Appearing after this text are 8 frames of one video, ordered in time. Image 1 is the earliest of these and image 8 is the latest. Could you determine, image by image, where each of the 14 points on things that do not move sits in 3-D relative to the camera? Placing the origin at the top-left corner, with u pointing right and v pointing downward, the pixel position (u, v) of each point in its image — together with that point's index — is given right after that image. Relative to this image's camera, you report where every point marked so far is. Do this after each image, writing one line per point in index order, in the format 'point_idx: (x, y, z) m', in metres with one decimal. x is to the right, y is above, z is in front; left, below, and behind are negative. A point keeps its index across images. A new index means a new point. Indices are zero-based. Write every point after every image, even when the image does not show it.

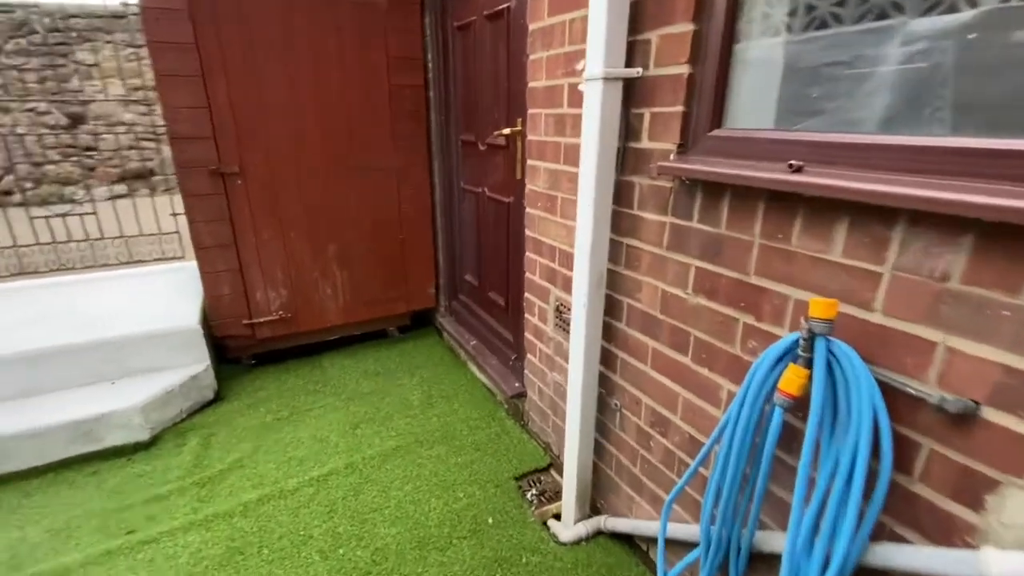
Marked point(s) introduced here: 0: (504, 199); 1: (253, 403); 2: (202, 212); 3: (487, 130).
0: (0.0, +0.3, +1.9) m
1: (-1.1, -0.5, +2.1) m
2: (-1.3, +0.3, +2.0) m
3: (-0.1, +0.6, +1.9) m
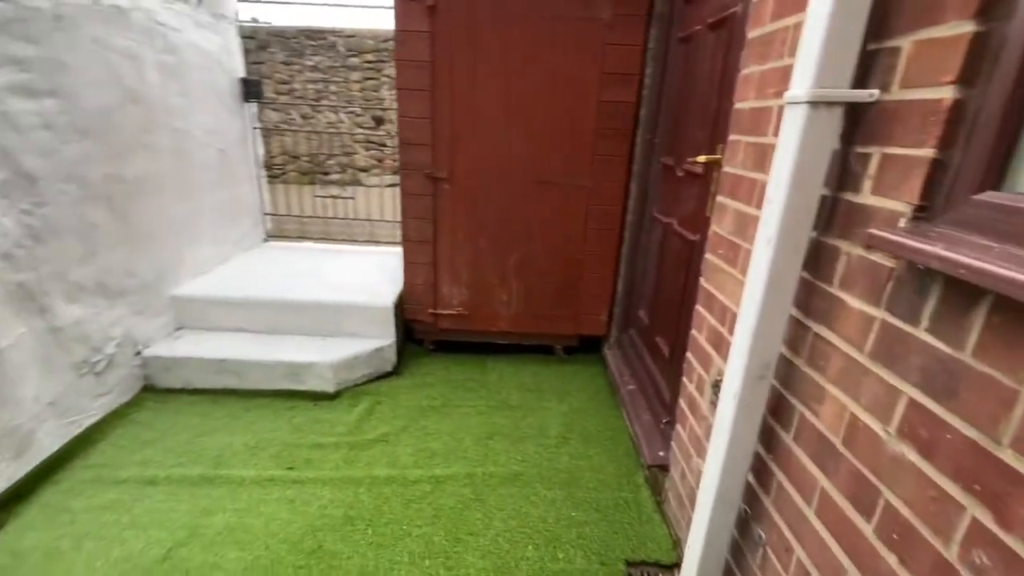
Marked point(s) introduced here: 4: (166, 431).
0: (+0.6, +0.2, +1.6) m
1: (-0.4, -0.5, +2.3) m
2: (-0.5, +0.4, +2.3) m
3: (+0.6, +0.5, +1.7) m
4: (-1.3, -0.6, +1.9) m
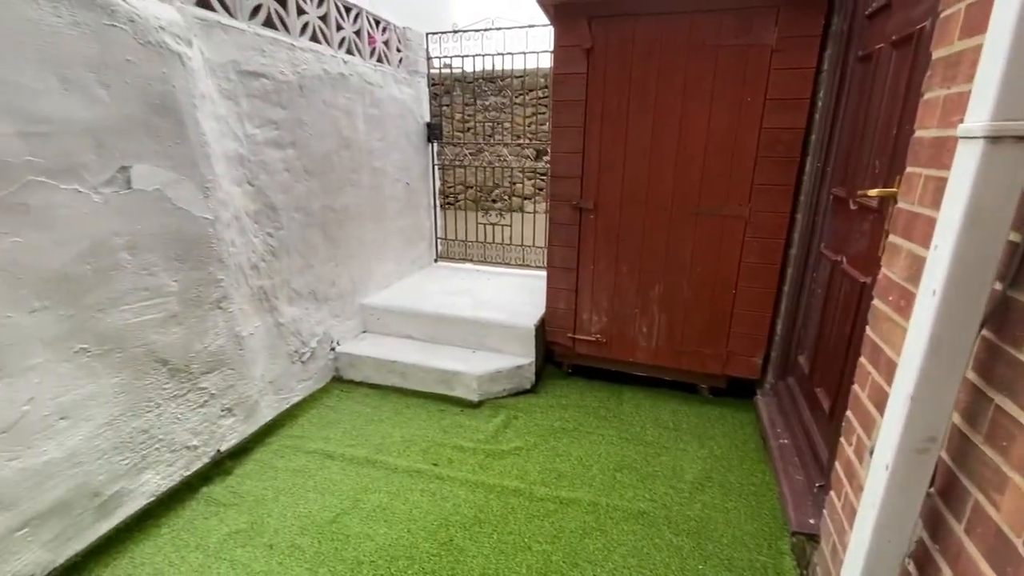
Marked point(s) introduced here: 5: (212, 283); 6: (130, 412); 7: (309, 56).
0: (+1.0, 0.0, +1.4) m
1: (+0.2, -0.6, +2.4) m
2: (+0.2, +0.3, +2.4) m
3: (+1.1, +0.3, +1.5) m
4: (-0.8, -0.6, +2.3) m
5: (-1.1, 0.0, +1.8) m
6: (-1.2, -0.4, +1.5) m
7: (-0.9, +1.1, +2.2) m
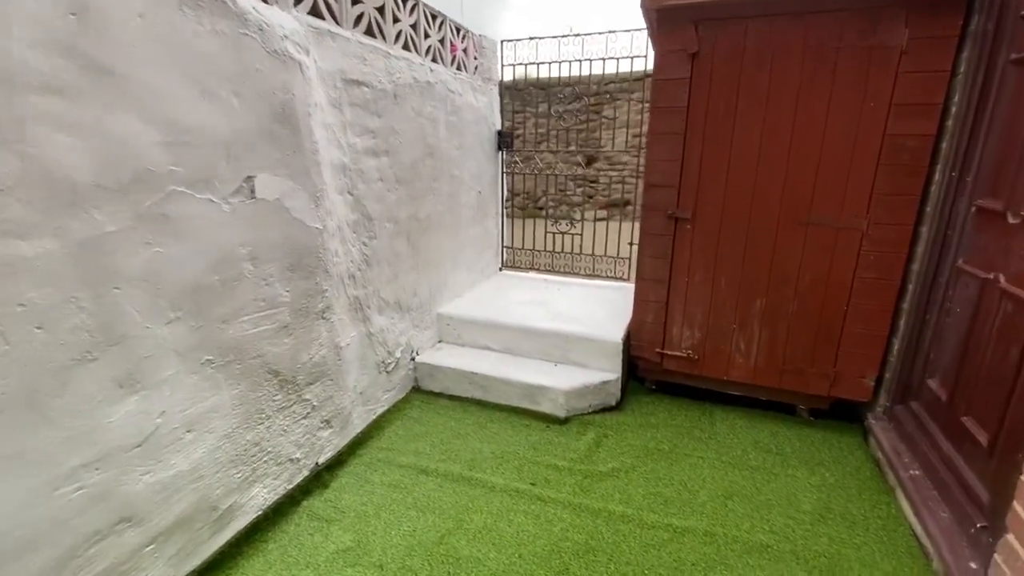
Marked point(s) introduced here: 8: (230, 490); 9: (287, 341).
0: (+1.4, 0.0, +1.3) m
1: (+0.6, -0.6, +2.3) m
2: (+0.7, +0.2, +2.3) m
3: (+1.5, +0.2, +1.4) m
4: (-0.4, -0.6, +2.2) m
5: (-0.7, 0.0, +1.8) m
6: (-0.8, -0.4, +1.5) m
7: (-0.5, +1.0, +2.2) m
8: (-0.9, -0.6, +1.5) m
9: (-0.8, -0.2, +1.6) m
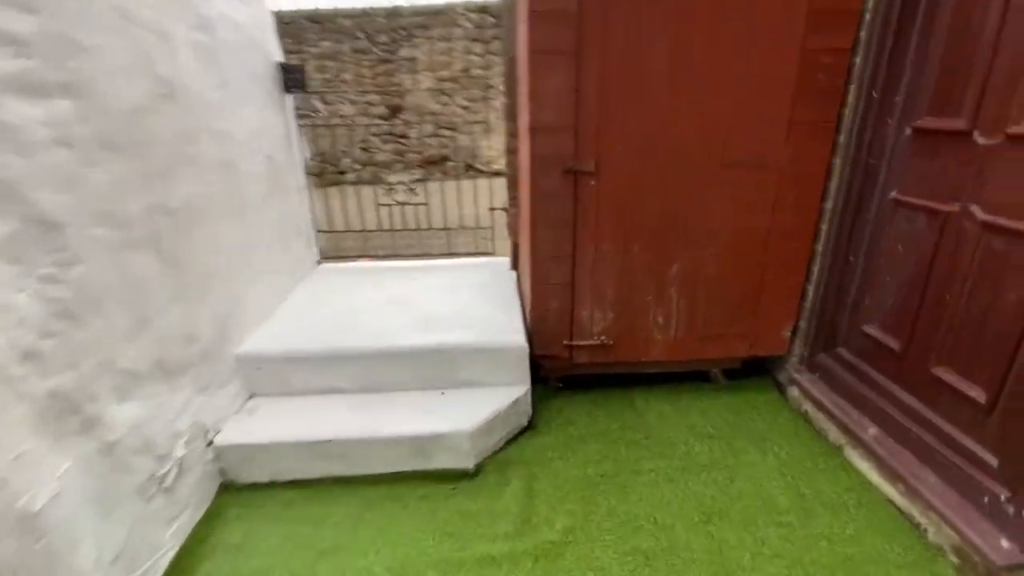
0: (+1.2, +0.1, +1.1) m
1: (+0.2, -0.6, +1.8) m
2: (+0.1, +0.3, +1.7) m
3: (+1.2, +0.4, +1.2) m
4: (-0.7, -0.8, +1.3) m
5: (-0.9, -0.2, +0.7) m
6: (-0.9, -0.7, +0.5) m
7: (-1.0, +0.9, +1.1) m
8: (-0.9, -0.9, +0.5) m
9: (-0.9, -0.4, +0.6) m
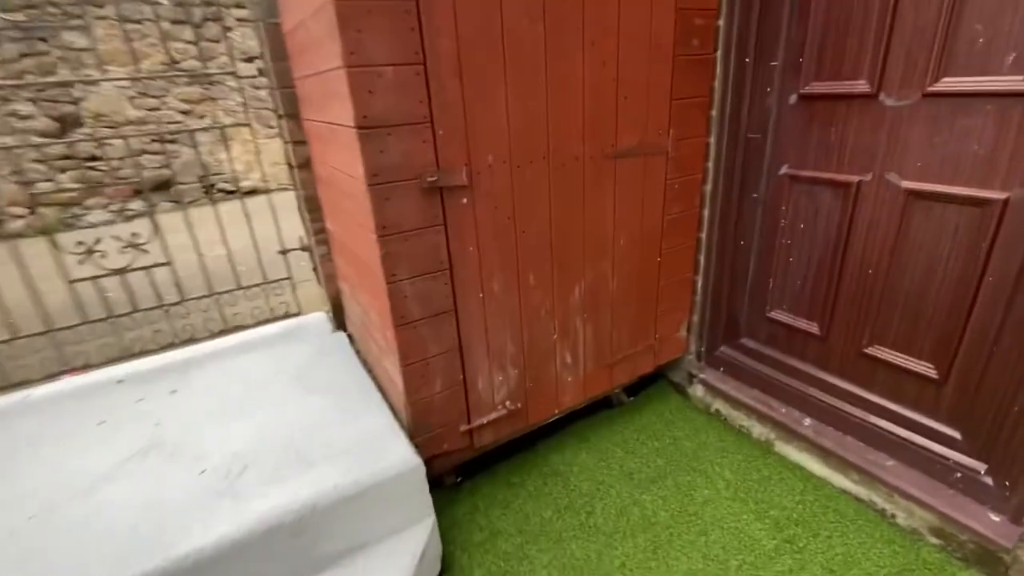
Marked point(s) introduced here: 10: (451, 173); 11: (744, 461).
0: (+1.0, +0.2, +1.0) m
1: (0.0, -0.7, +1.2) m
2: (-0.2, +0.1, +1.1) m
3: (+0.9, +0.5, +1.1) m
4: (-0.6, -1.1, +0.5) m
5: (-0.6, -0.6, -0.2) m
6: (-0.4, -1.0, -0.4) m
7: (-1.1, +0.4, 0.0) m
8: (-0.3, -1.2, -0.3) m
9: (-0.5, -0.7, -0.3) m
10: (-0.1, +0.3, +1.1) m
11: (+0.7, -0.6, +1.6) m
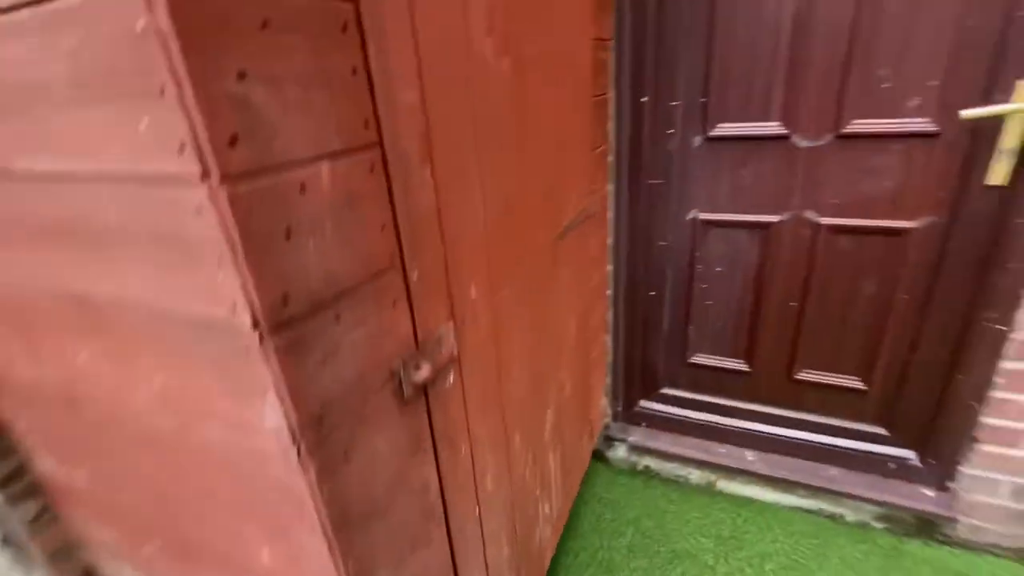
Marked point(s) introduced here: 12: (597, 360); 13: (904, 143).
0: (+0.9, +0.1, +1.1) m
1: (+0.2, -1.0, +0.8) m
2: (-0.1, -0.3, +0.5) m
3: (+0.7, +0.4, +1.1) m
4: (+0.2, -1.4, -0.1) m
5: (+0.4, -0.9, -0.7) m
6: (+0.7, -1.2, -0.7) m
7: (-0.4, 0.0, -0.9) m
8: (+0.8, -1.4, -0.7) m
9: (+0.6, -1.0, -0.8) m
10: (-0.1, -0.1, +0.5) m
11: (+0.6, -0.7, +1.5) m
12: (+0.2, -0.2, +1.4) m
13: (+0.9, +0.3, +1.1) m
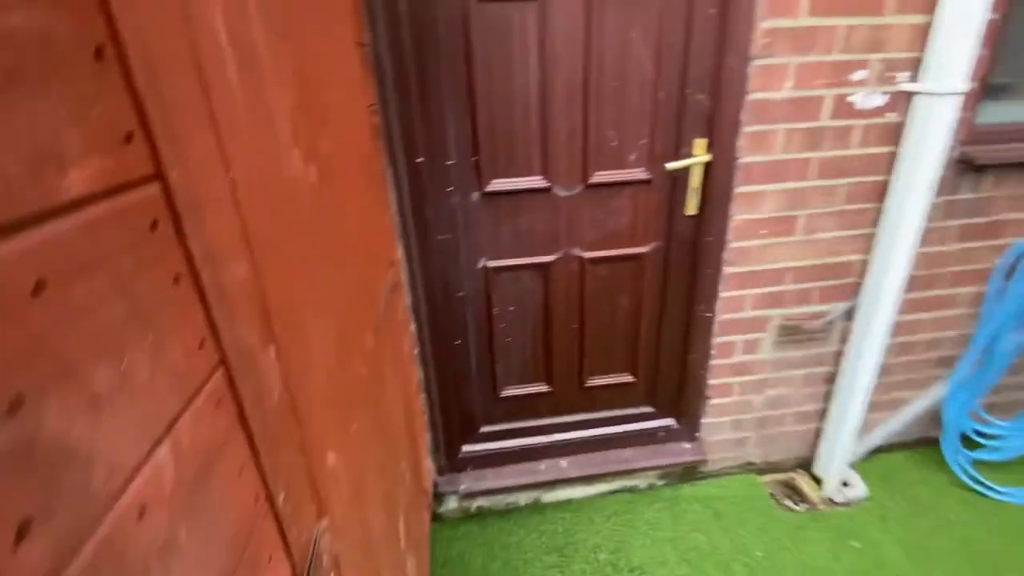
0: (+0.4, +0.1, +1.4) m
1: (+0.1, -1.1, +0.8) m
2: (-0.2, -0.5, +0.4) m
3: (+0.2, +0.3, +1.3) m
4: (+0.6, -1.4, 0.0) m
5: (+1.0, -0.8, -0.5) m
6: (+1.4, -1.1, -0.3) m
7: (+0.2, -0.1, -1.0) m
8: (+1.5, -1.3, -0.2) m
9: (+1.2, -0.9, -0.4) m
10: (-0.2, -0.2, +0.4) m
11: (+0.1, -0.8, +1.5) m
12: (-0.3, -0.4, +1.3) m
13: (+0.3, +0.3, +1.3) m
